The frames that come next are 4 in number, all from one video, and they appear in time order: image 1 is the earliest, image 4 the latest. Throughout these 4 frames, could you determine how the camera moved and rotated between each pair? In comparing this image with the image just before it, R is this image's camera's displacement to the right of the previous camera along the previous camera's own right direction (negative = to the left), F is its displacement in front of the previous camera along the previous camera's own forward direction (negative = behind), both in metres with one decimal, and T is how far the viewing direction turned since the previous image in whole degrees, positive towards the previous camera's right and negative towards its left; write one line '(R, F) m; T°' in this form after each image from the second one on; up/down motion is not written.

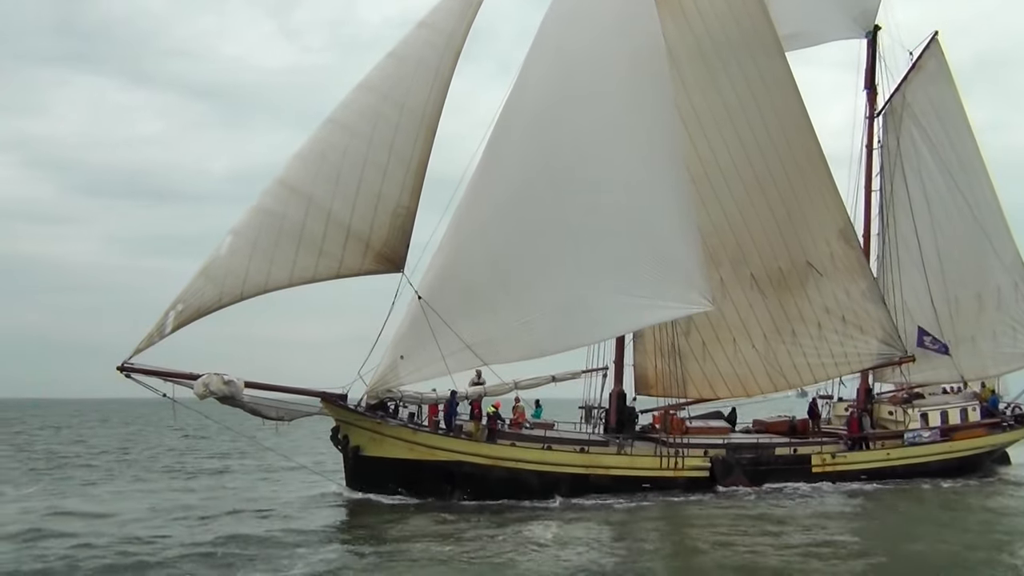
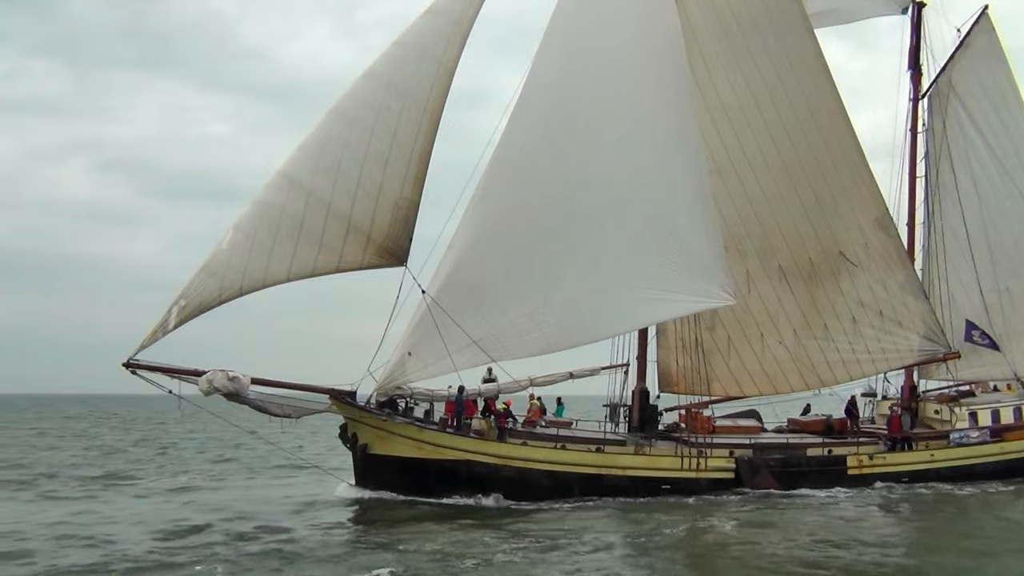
(-0.3, +1.1) m; 0°
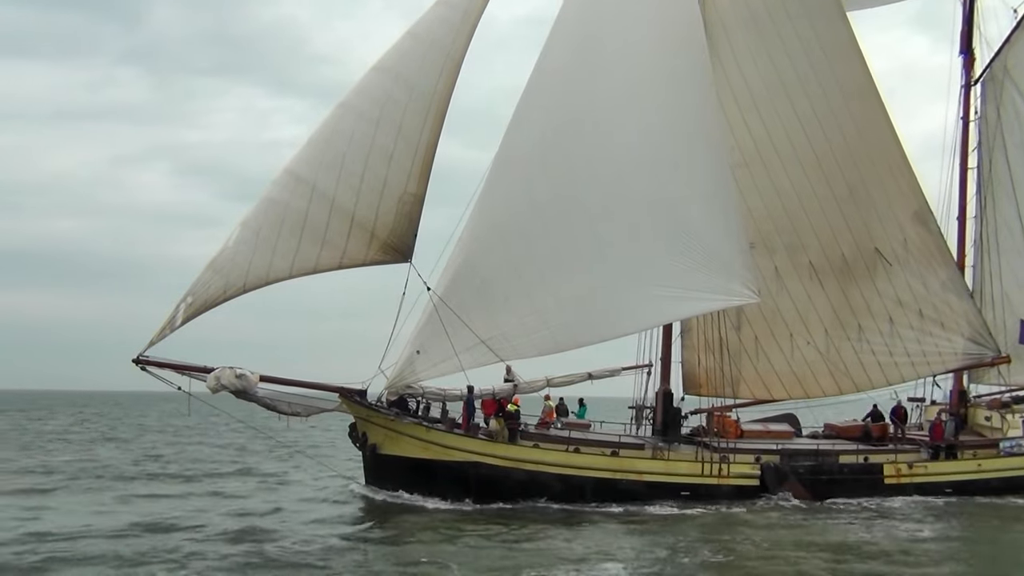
(-0.2, +1.1) m; -1°
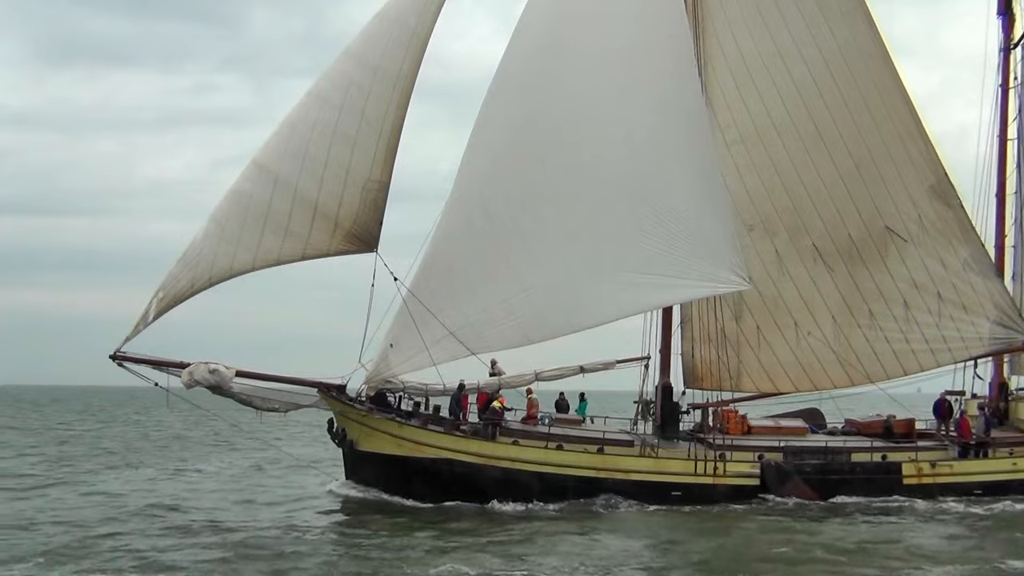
(-0.1, +1.8) m; +1°
